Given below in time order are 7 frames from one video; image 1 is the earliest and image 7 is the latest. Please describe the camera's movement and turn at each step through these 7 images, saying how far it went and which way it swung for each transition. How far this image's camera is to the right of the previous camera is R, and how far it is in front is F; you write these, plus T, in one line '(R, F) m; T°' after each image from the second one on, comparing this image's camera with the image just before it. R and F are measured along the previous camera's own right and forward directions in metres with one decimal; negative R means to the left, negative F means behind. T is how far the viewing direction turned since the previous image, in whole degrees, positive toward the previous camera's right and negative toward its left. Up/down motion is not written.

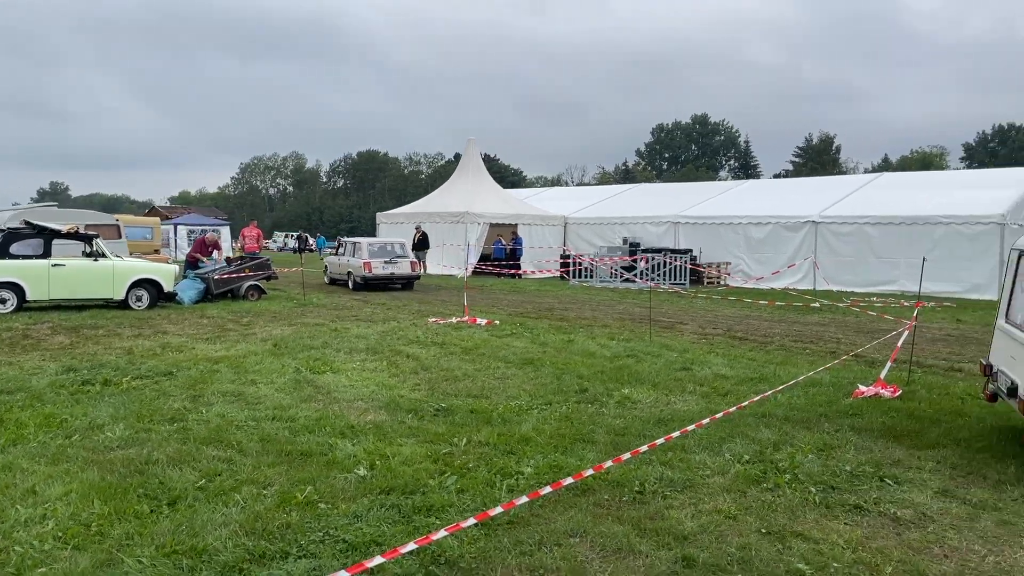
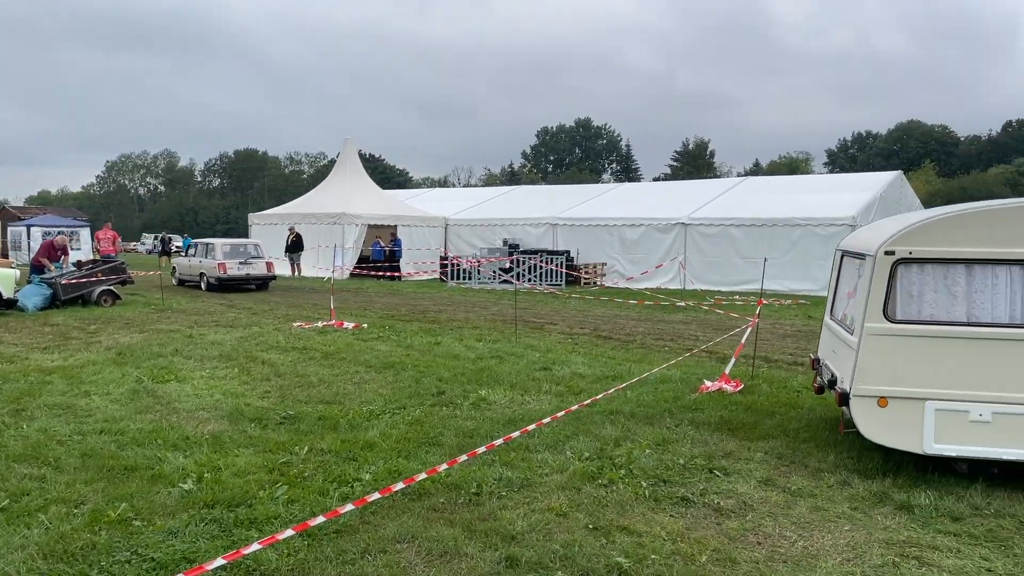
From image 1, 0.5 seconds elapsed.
(+0.3, 0.0) m; +8°
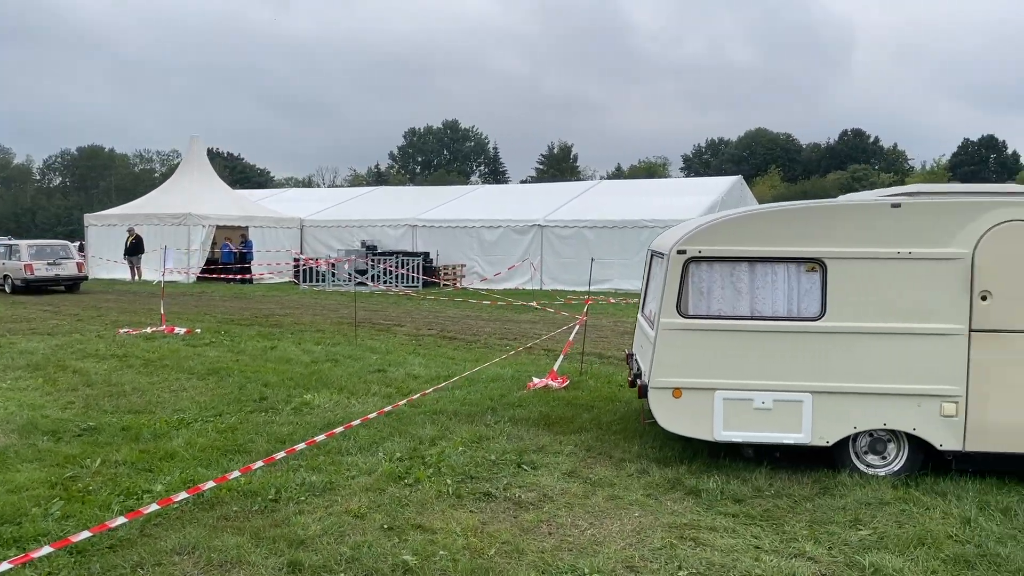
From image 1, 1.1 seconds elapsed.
(+0.4, 0.0) m; +9°
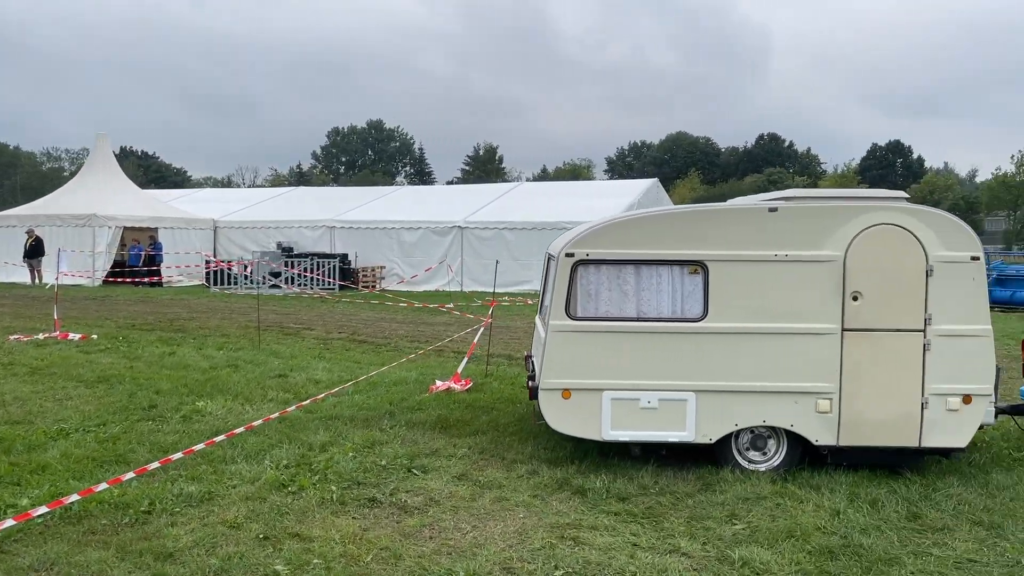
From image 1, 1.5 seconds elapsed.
(+0.3, 0.0) m; +5°
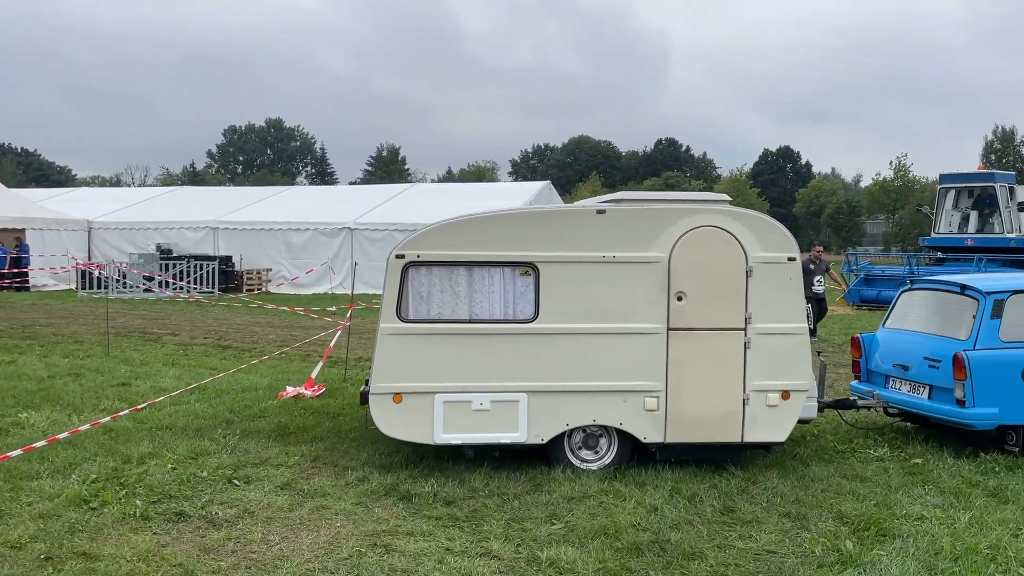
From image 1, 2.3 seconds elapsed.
(+0.5, 0.0) m; +7°
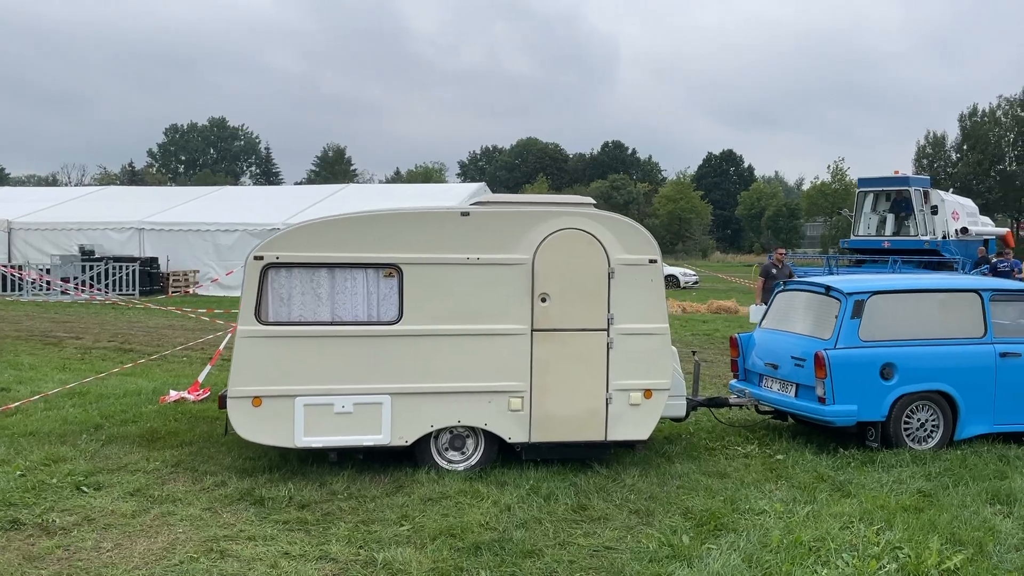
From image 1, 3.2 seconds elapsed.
(+0.6, 0.0) m; +4°
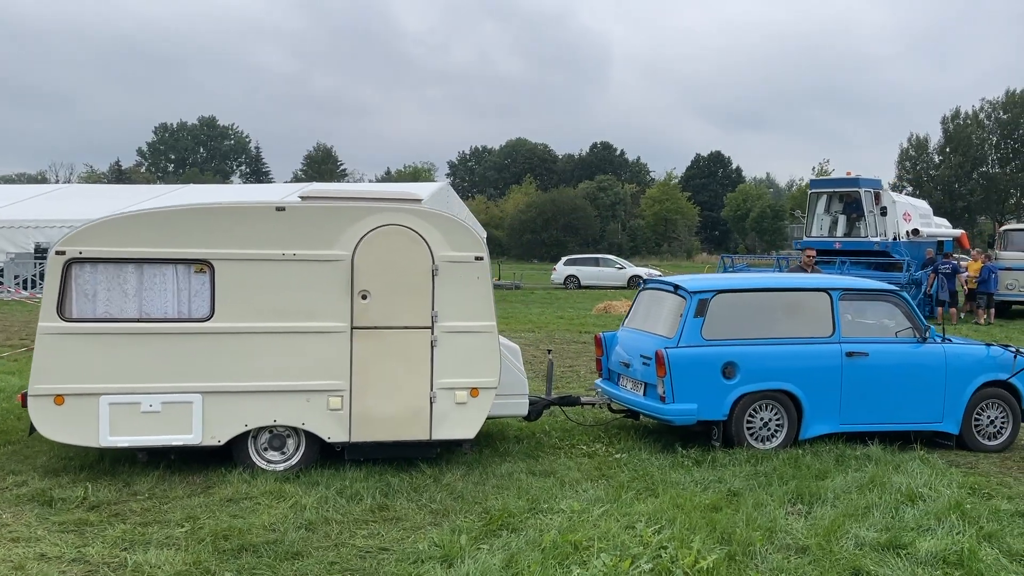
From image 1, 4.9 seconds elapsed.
(+1.2, +0.1) m; +1°
